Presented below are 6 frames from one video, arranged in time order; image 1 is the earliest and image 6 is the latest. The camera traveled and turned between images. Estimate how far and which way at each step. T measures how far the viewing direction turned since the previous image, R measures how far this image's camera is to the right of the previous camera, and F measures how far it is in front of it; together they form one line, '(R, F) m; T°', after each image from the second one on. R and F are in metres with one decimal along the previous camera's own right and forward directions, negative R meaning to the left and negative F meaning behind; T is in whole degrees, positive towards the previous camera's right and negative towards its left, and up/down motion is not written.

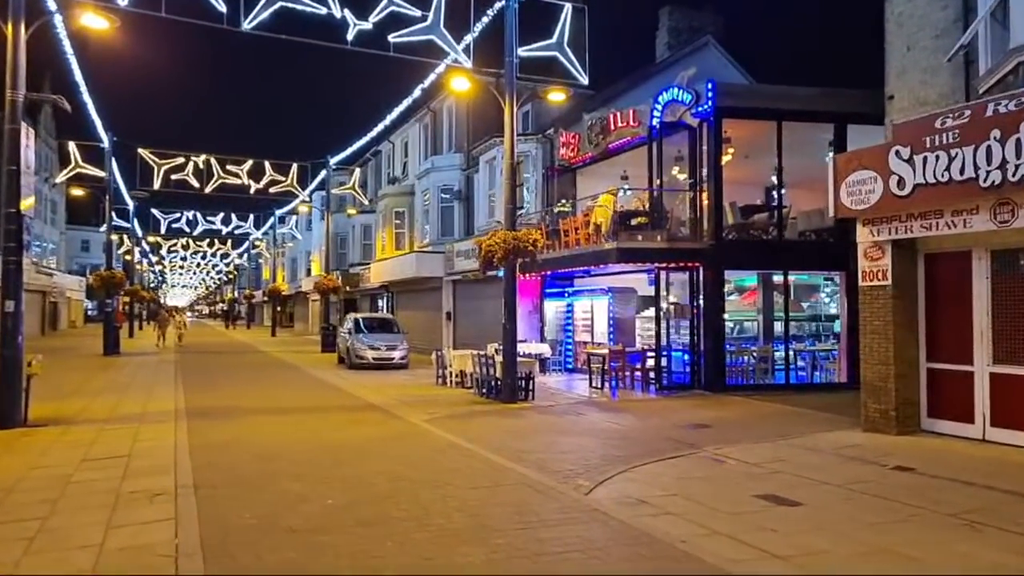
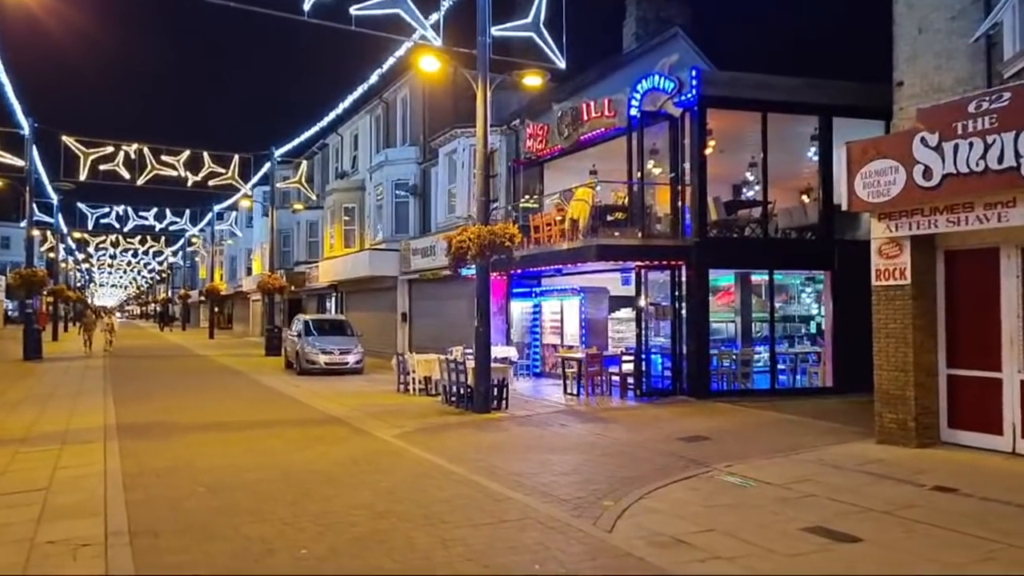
(-0.6, +1.4) m; +4°
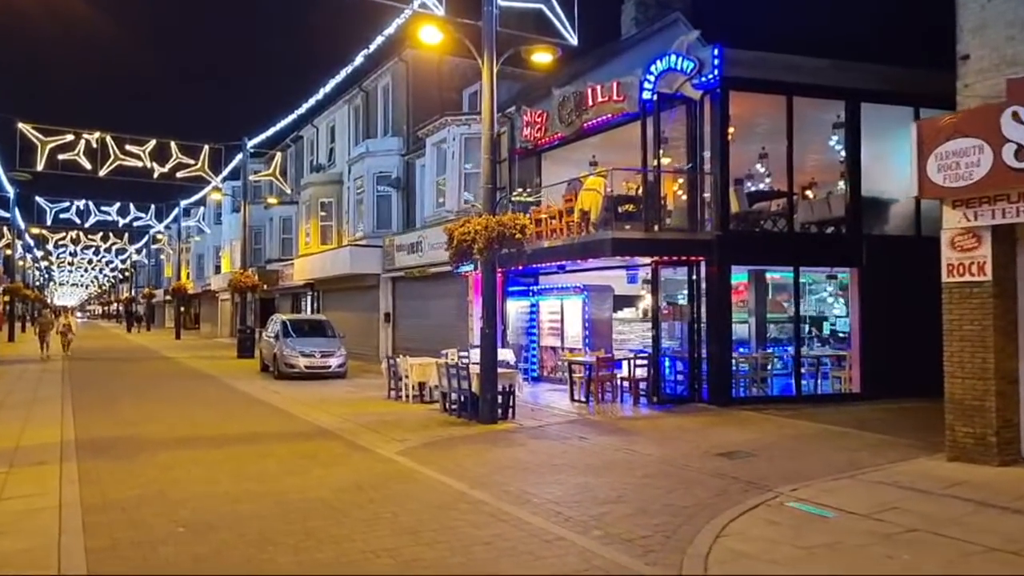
(-0.8, +1.6) m; +2°
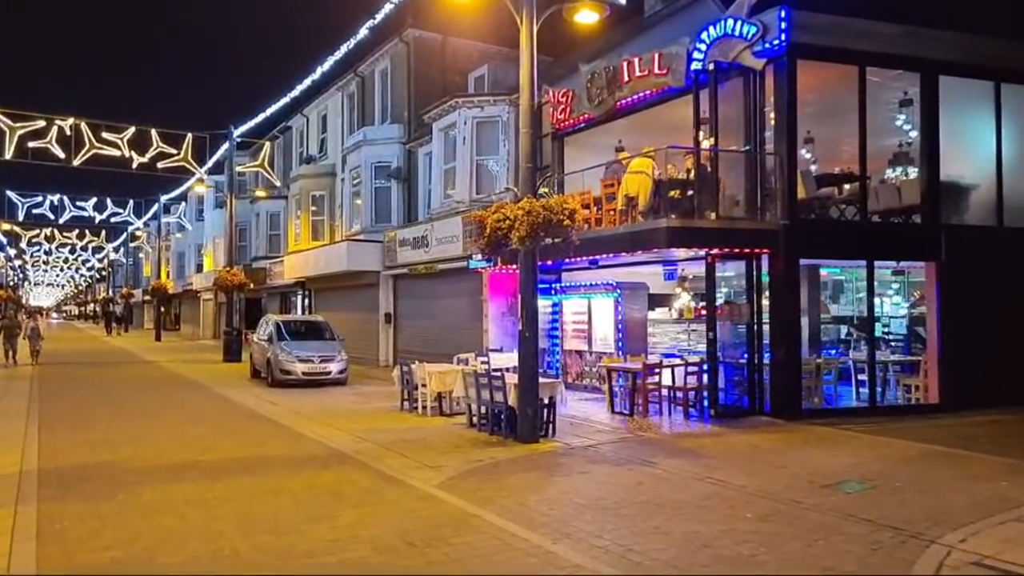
(-1.0, +2.1) m; +1°
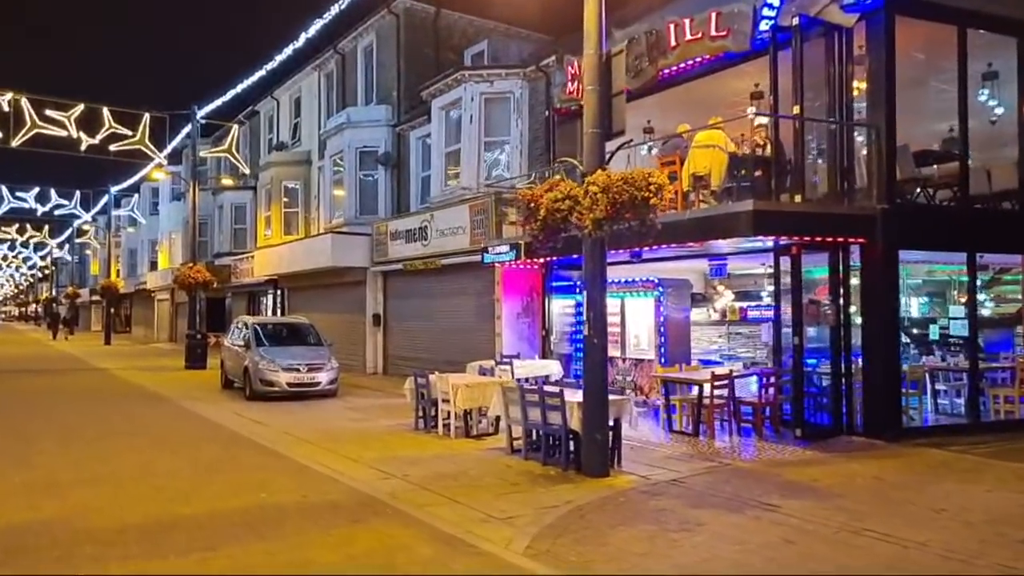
(-1.4, +2.5) m; +3°
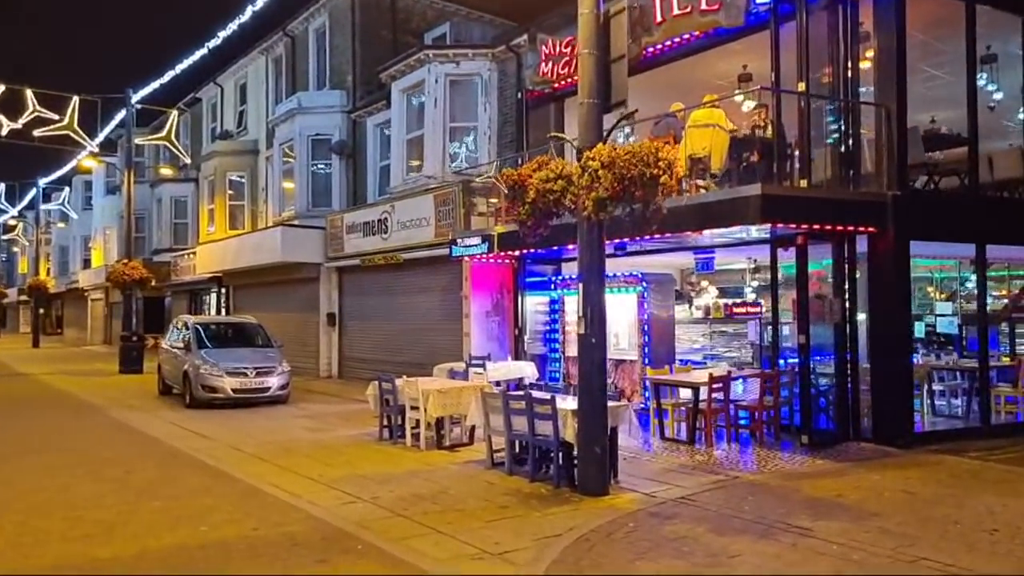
(-0.4, +1.3) m; +4°
